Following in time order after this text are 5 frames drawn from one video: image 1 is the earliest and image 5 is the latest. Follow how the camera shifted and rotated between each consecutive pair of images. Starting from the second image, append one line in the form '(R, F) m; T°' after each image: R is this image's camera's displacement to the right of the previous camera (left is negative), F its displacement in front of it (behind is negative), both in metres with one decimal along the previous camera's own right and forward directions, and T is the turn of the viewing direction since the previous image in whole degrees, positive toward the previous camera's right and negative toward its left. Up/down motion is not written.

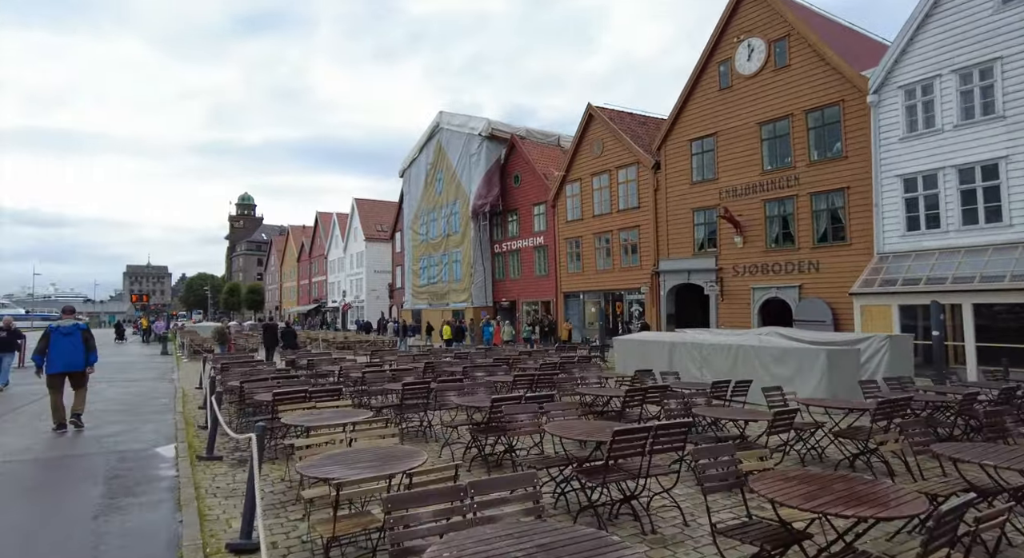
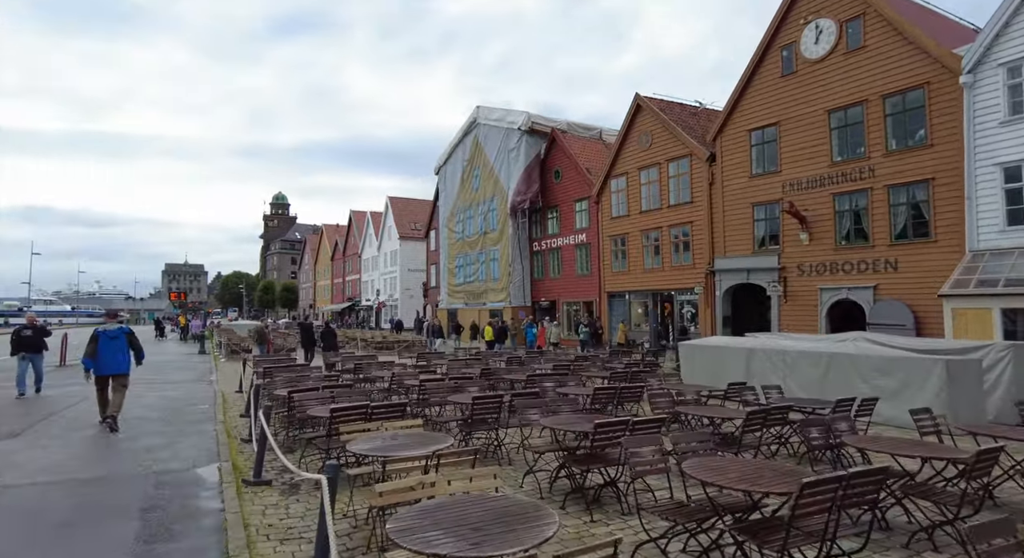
(-0.7, +1.2) m; -3°
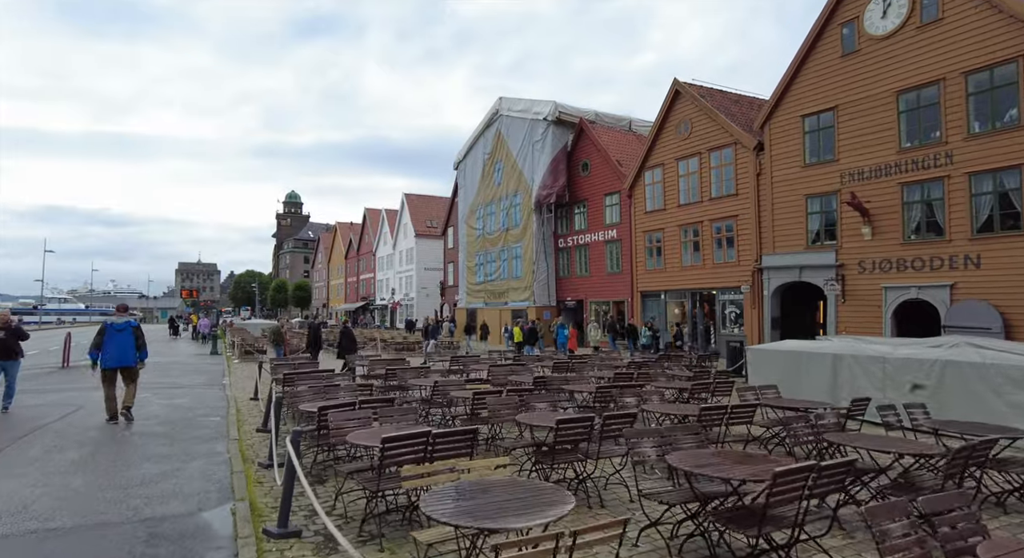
(-0.8, +1.7) m; -1°
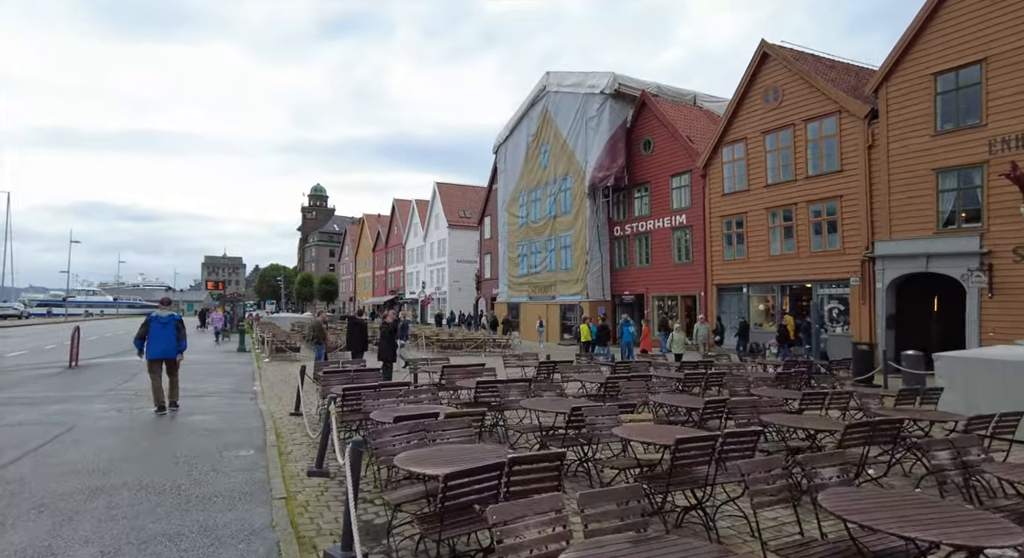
(-1.7, +3.2) m; -2°
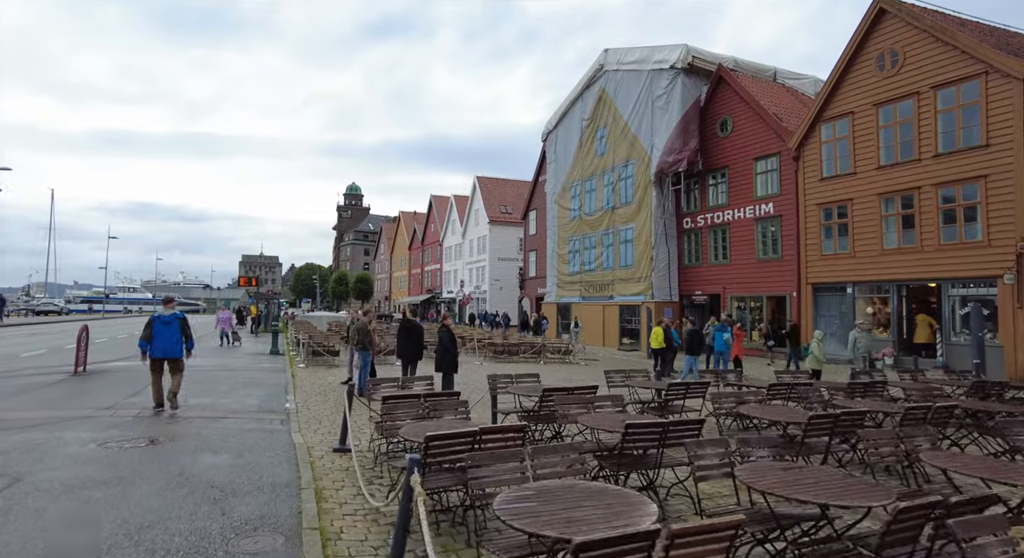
(-1.3, +3.1) m; -3°
